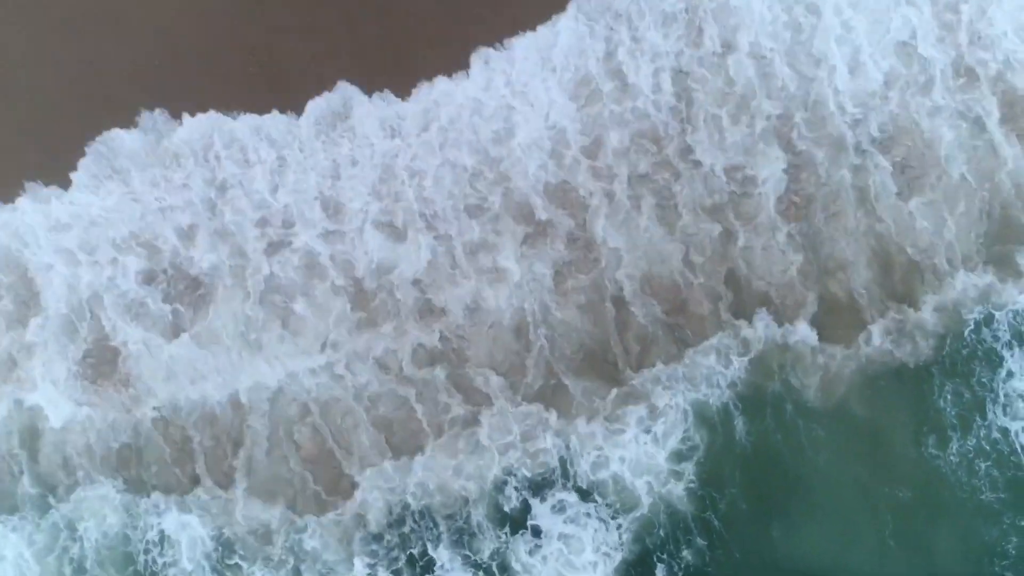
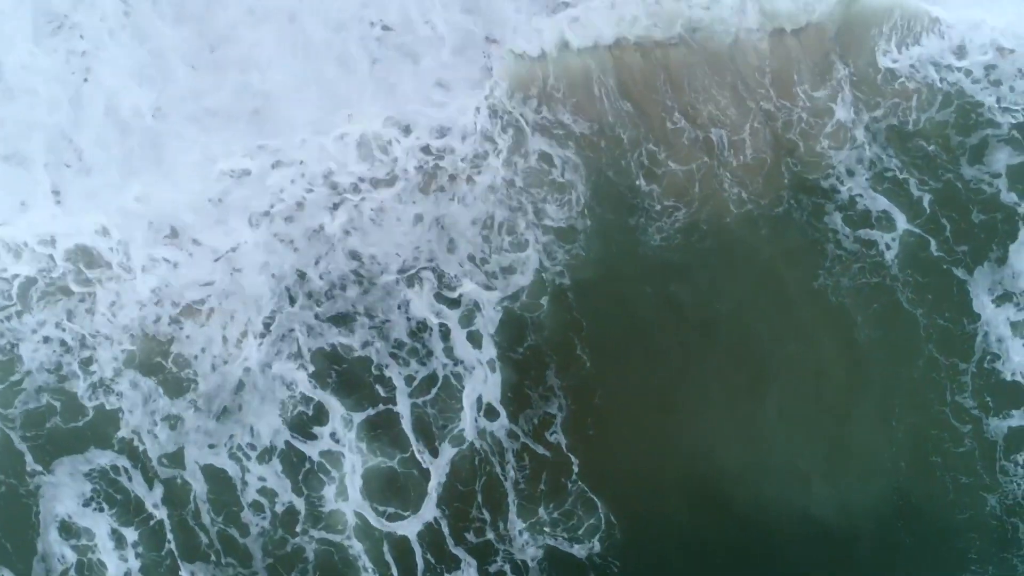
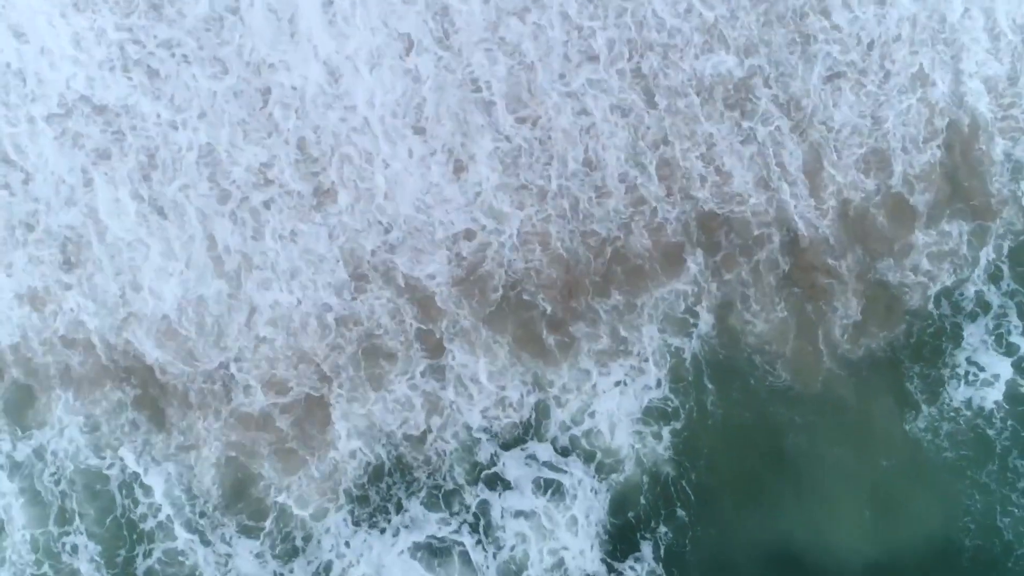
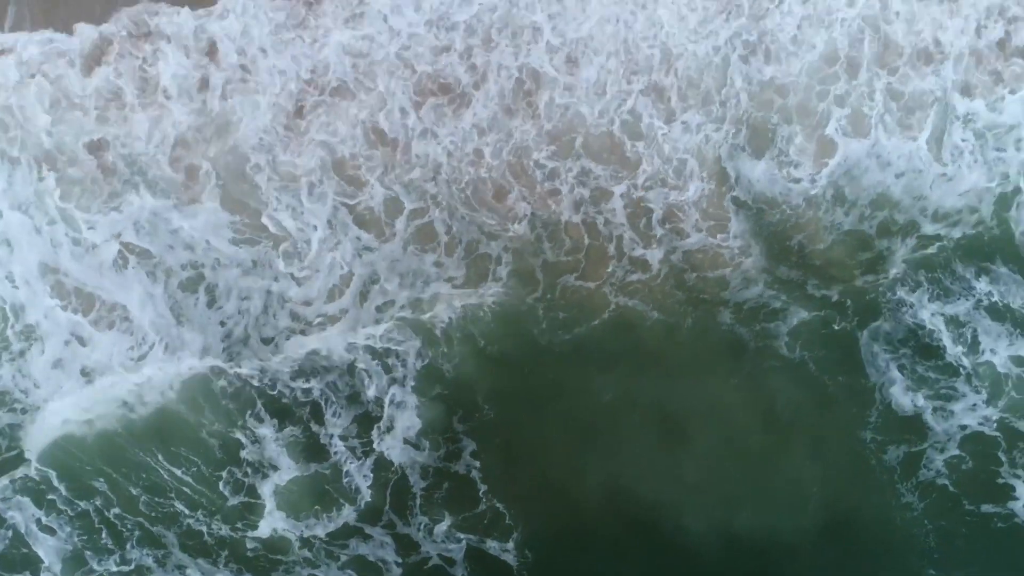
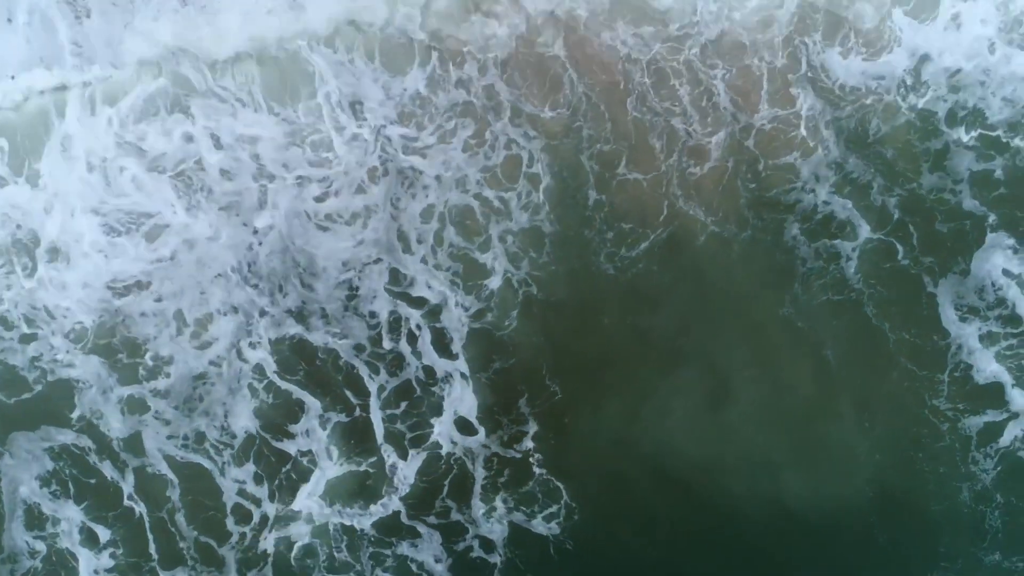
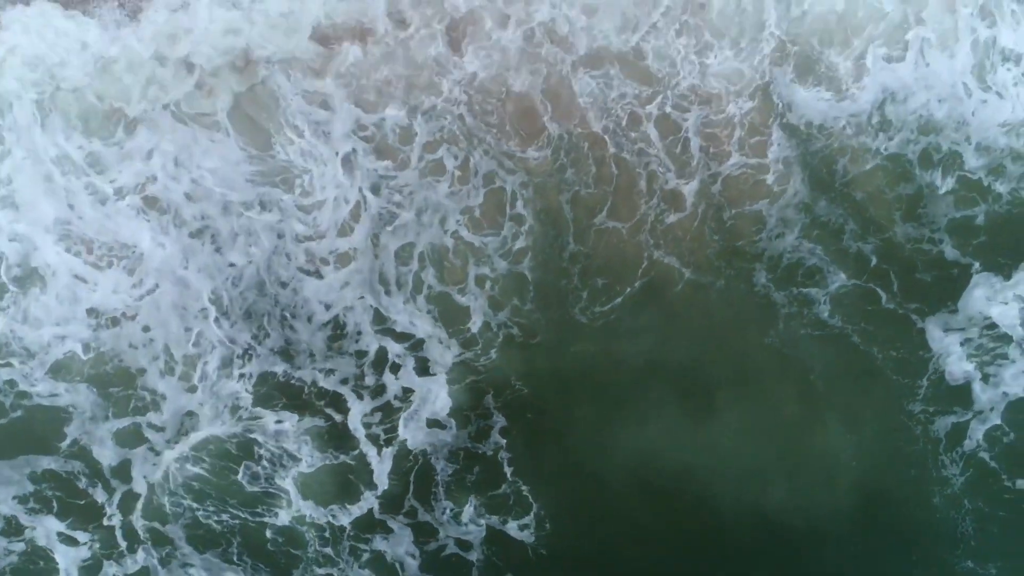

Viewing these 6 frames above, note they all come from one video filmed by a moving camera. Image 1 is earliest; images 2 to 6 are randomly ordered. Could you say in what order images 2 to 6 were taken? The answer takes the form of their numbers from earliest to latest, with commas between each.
3, 2, 5, 6, 4
